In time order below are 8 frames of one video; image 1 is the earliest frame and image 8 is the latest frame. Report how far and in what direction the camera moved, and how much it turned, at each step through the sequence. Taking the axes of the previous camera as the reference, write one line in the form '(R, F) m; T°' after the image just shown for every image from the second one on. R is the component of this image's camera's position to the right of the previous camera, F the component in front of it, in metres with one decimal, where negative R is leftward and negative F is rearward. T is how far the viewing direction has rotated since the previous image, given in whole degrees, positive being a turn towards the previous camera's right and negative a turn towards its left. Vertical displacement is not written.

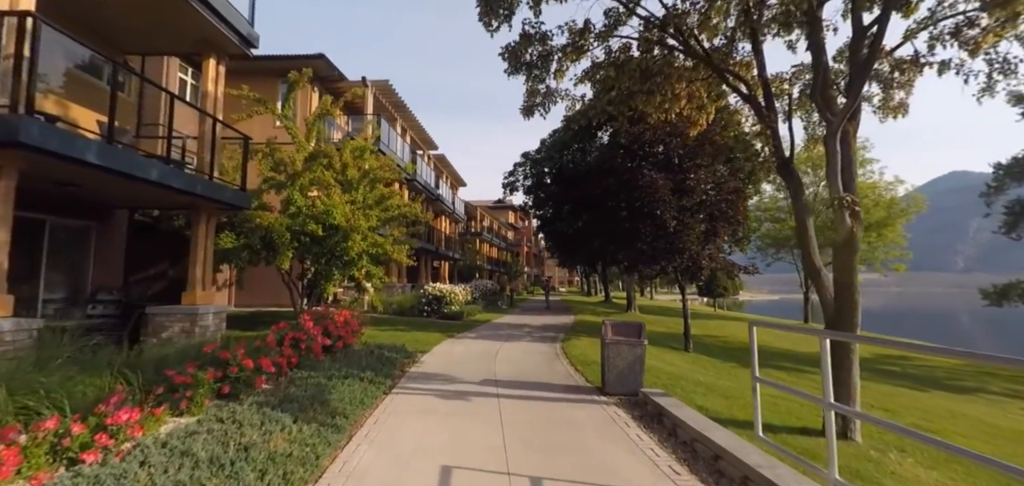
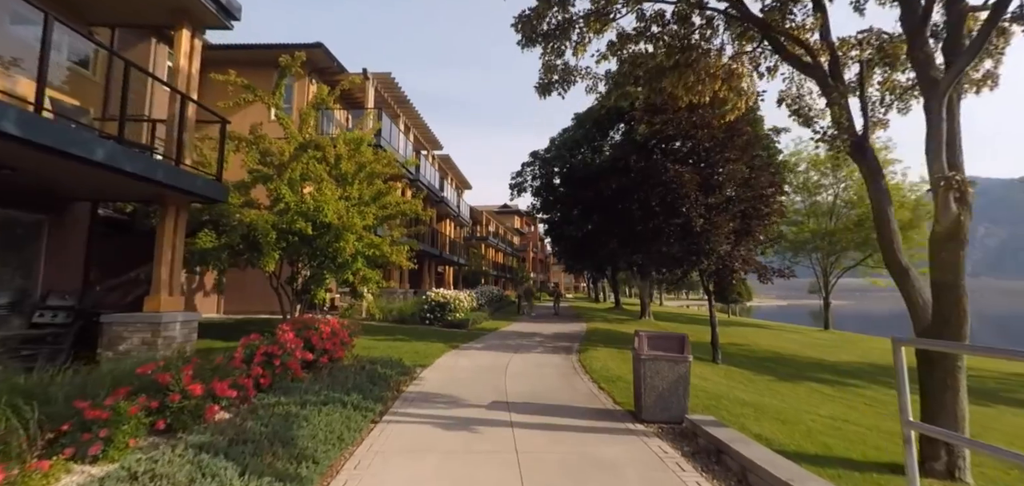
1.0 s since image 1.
(-0.1, +1.3) m; -1°
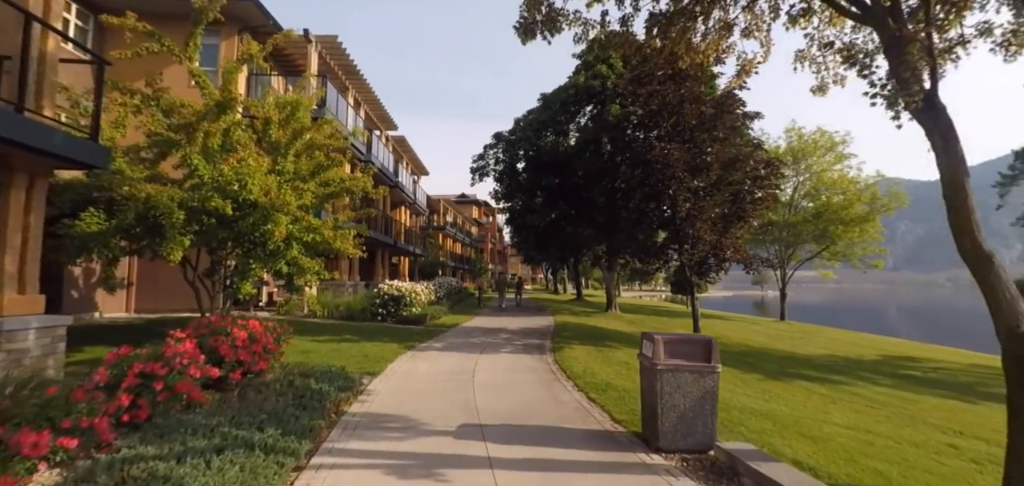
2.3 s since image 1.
(-0.2, +1.7) m; +5°
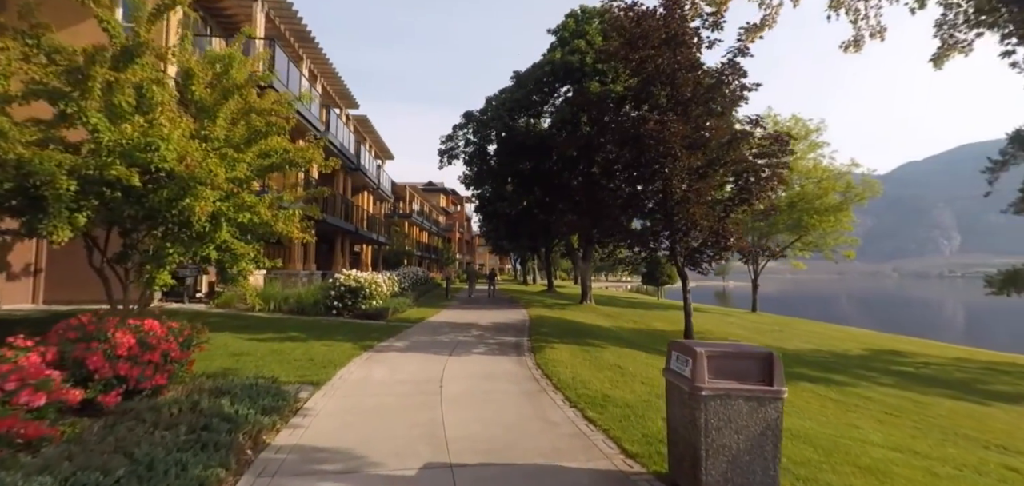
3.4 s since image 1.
(-0.1, +1.5) m; +4°
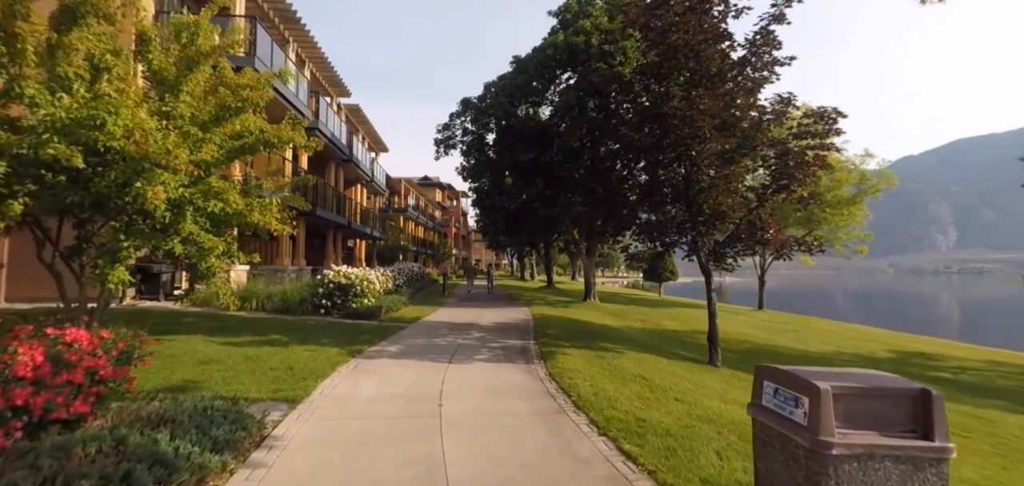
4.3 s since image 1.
(-0.2, +1.2) m; 0°
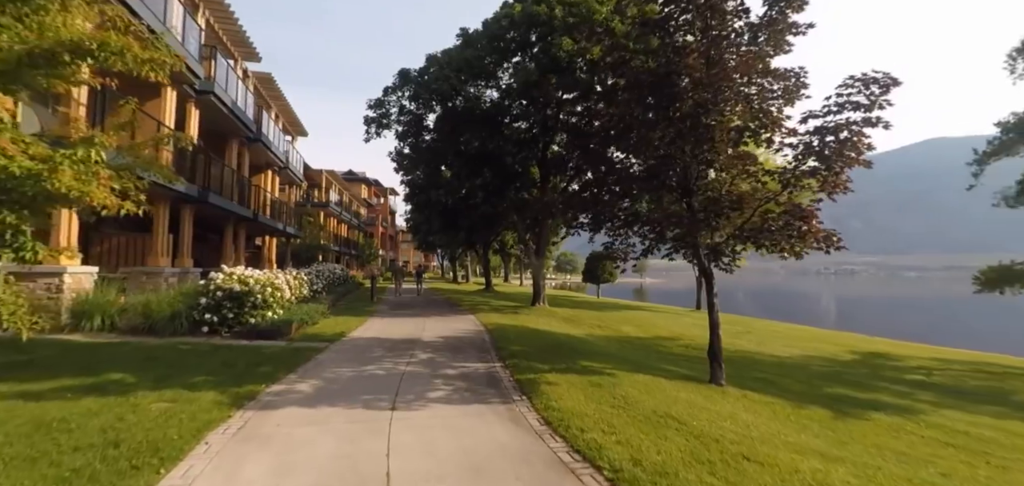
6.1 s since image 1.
(-0.6, +2.8) m; +8°
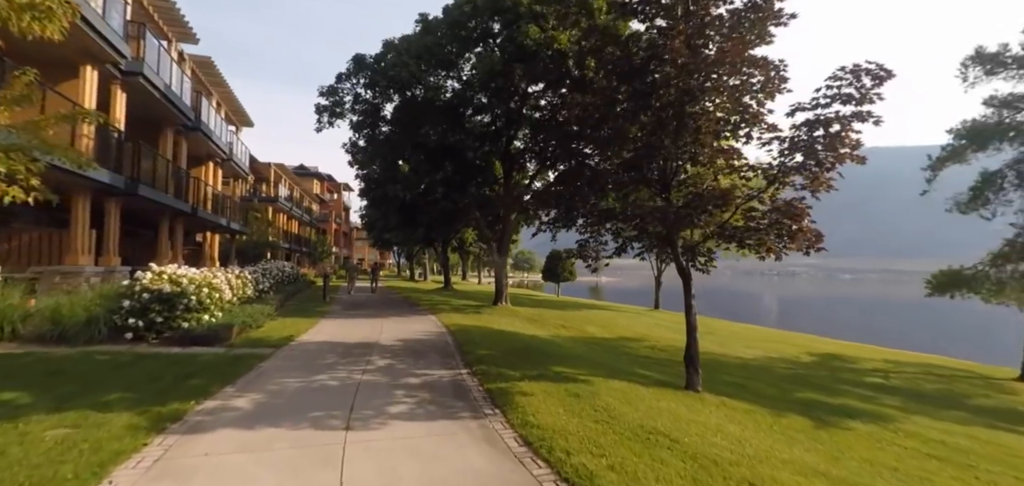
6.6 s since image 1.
(-0.2, +0.7) m; +5°
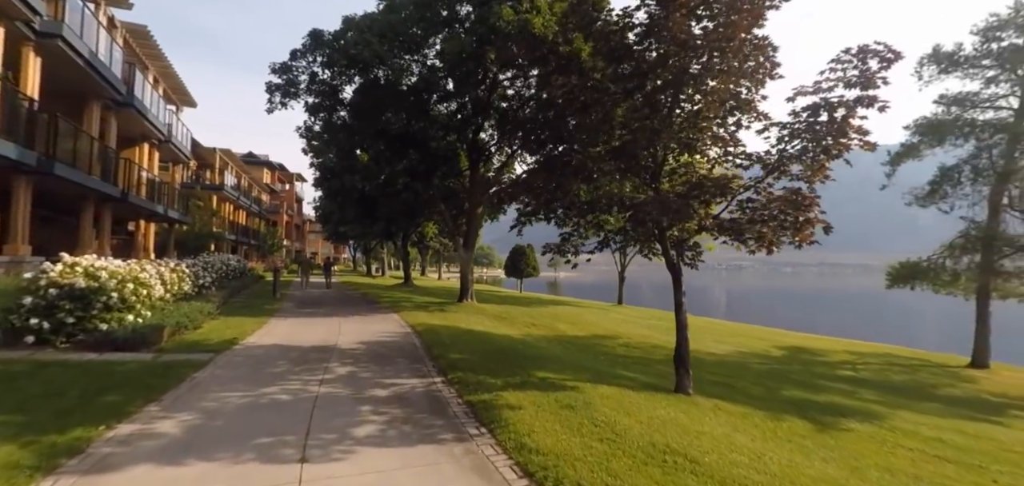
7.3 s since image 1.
(-0.3, +0.9) m; +5°
